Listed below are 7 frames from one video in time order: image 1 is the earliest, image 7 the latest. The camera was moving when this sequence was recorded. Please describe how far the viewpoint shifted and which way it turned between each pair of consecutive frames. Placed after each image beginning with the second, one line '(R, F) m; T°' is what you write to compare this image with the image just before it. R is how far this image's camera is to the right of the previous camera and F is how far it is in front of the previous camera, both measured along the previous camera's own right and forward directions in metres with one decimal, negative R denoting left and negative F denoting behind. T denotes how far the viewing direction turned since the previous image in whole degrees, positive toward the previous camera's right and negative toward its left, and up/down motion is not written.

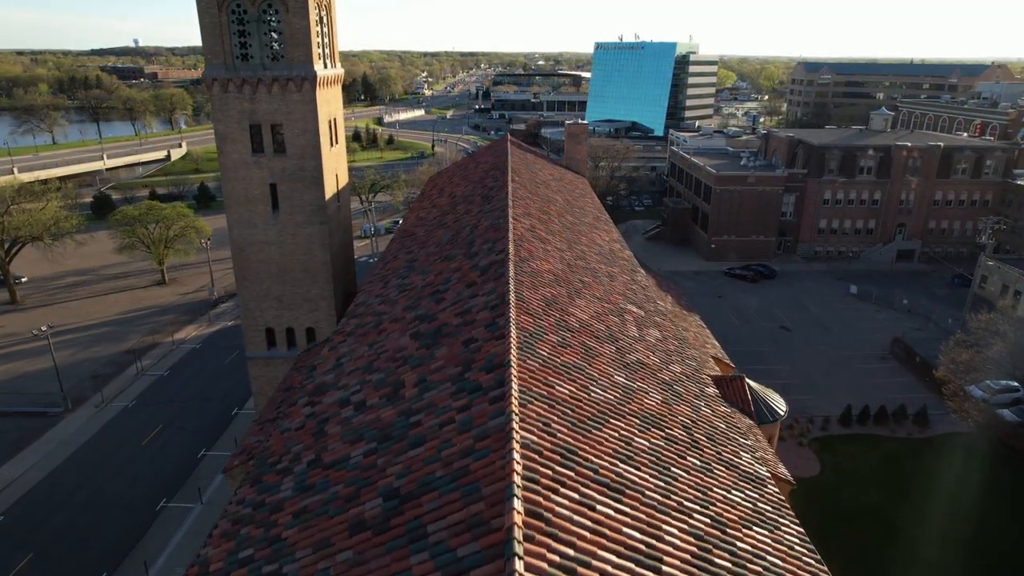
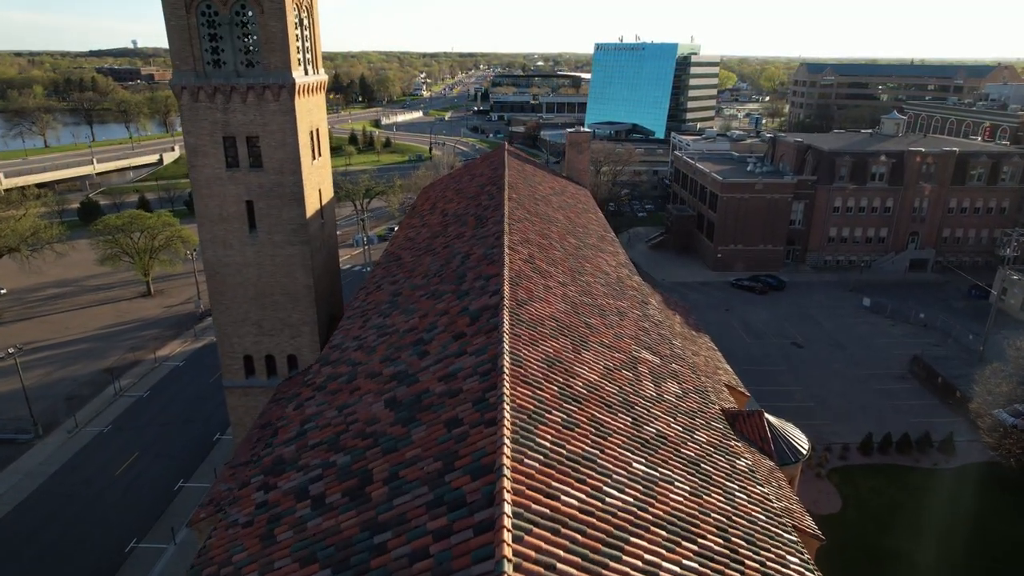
(+0.1, +1.7) m; 0°
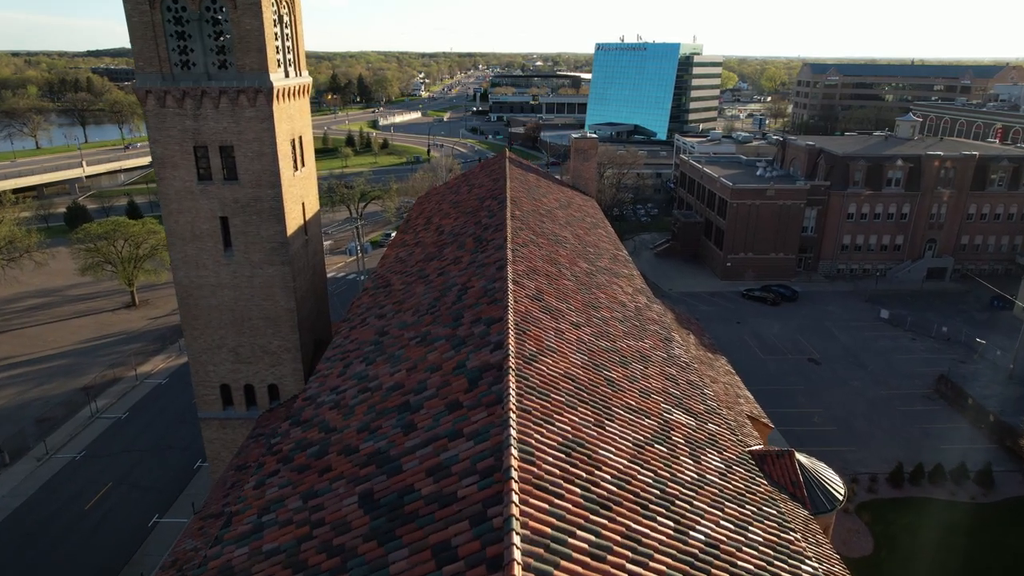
(-0.1, +1.9) m; 0°
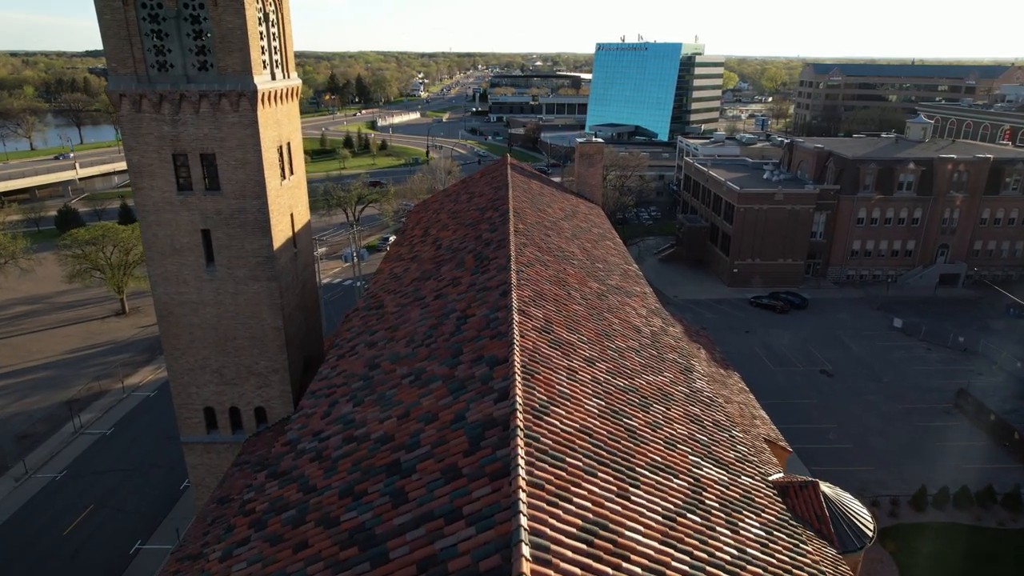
(-0.1, +1.2) m; 0°
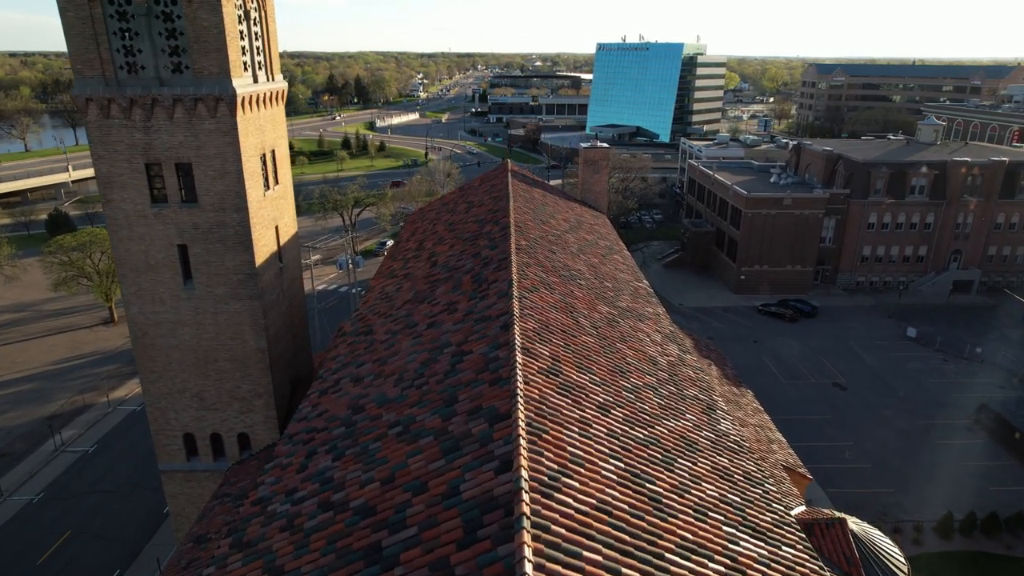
(0.0, +1.2) m; 0°
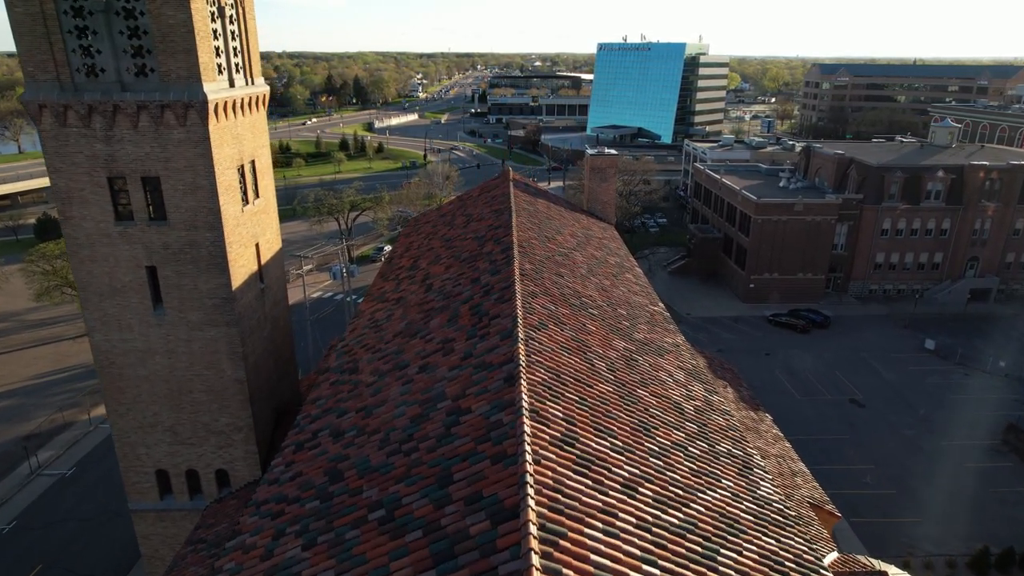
(-0.1, +1.5) m; 0°
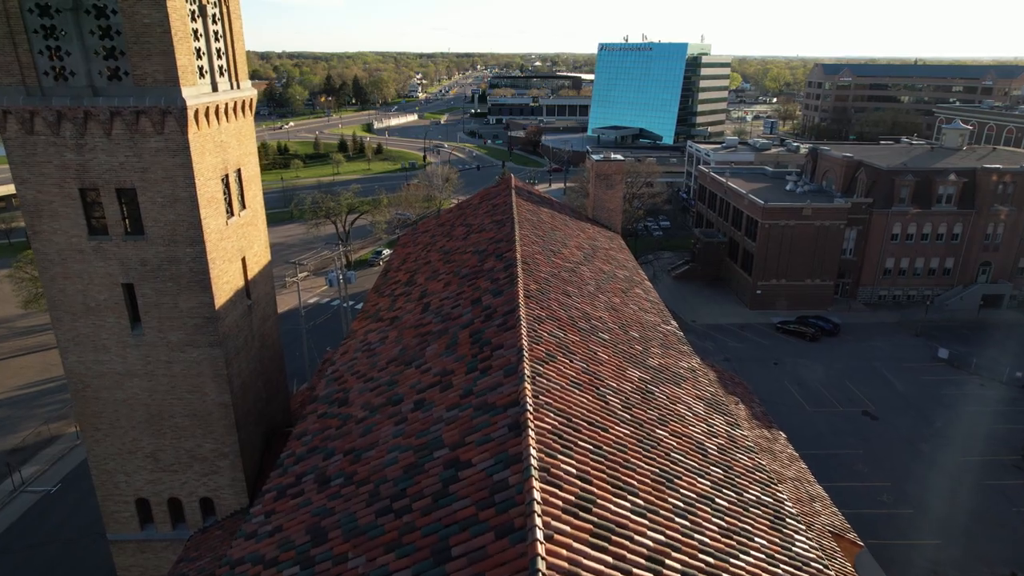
(-0.1, +1.0) m; 0°
